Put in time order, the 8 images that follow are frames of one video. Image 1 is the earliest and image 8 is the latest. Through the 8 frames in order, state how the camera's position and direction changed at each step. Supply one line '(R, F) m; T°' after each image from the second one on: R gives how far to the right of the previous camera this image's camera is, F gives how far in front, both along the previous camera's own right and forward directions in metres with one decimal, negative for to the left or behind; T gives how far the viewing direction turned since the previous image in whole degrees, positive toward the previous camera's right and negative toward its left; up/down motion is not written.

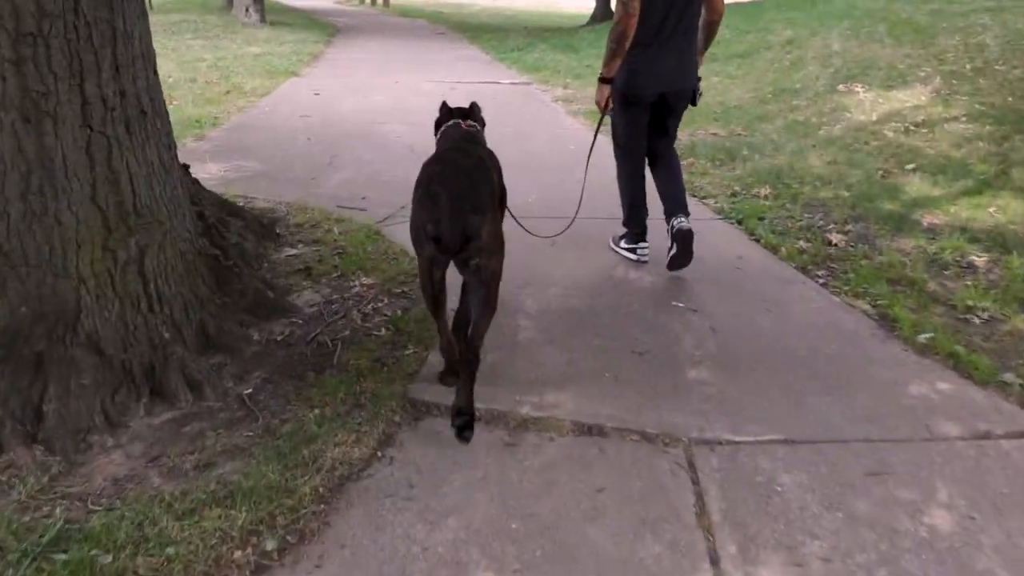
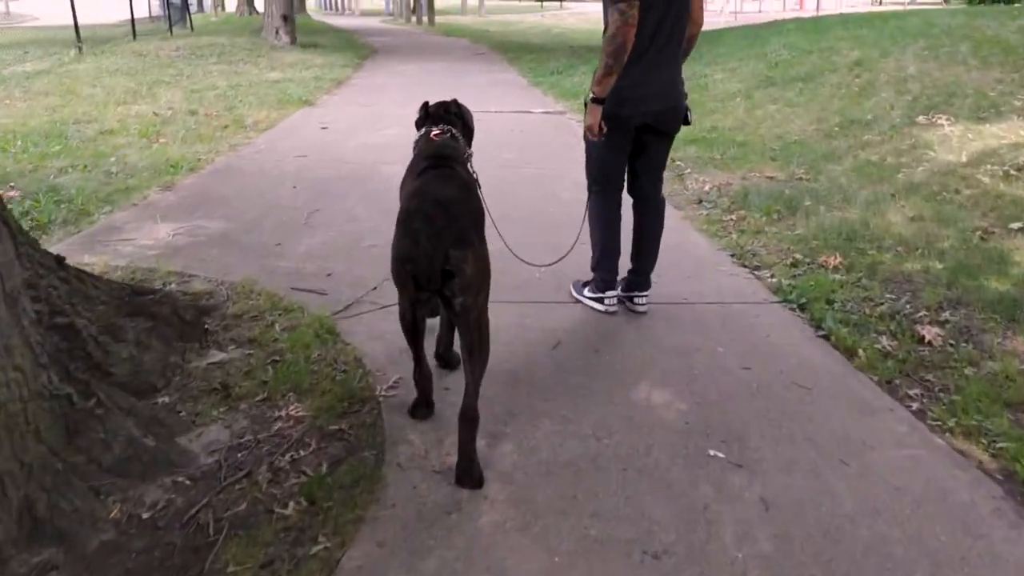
(+0.3, +1.2) m; -4°
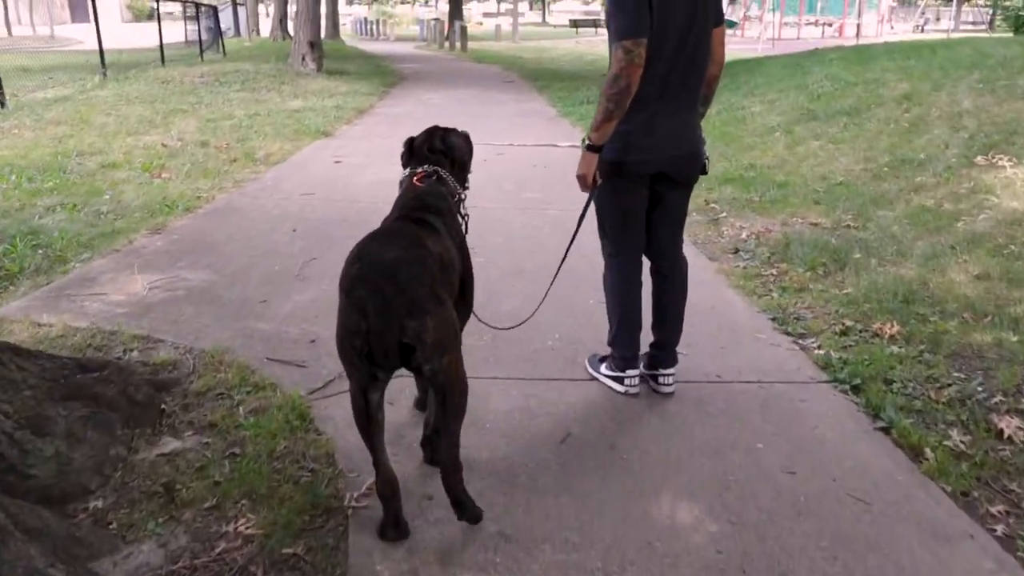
(+0.1, +0.6) m; -2°
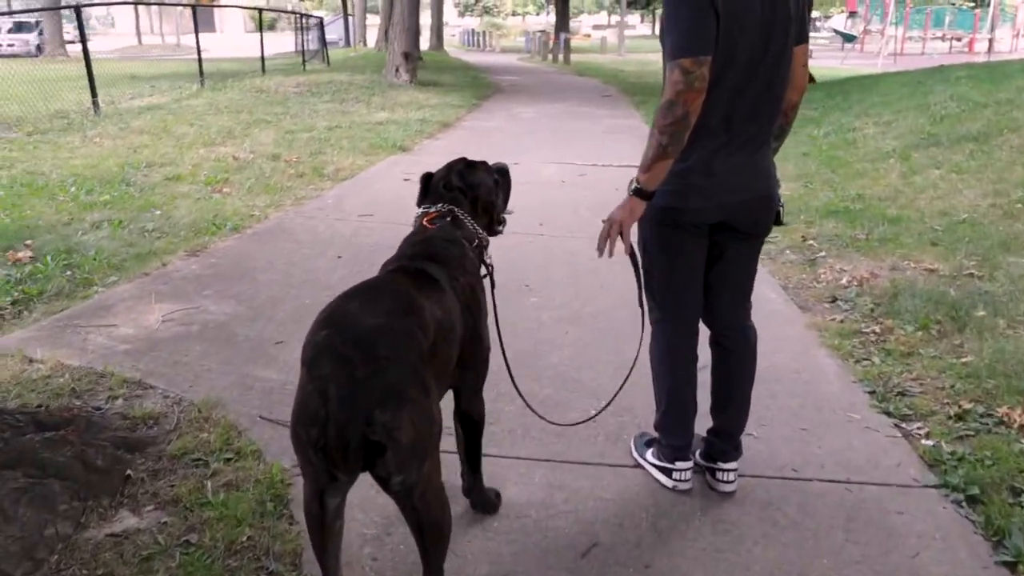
(+0.3, +0.7) m; -7°
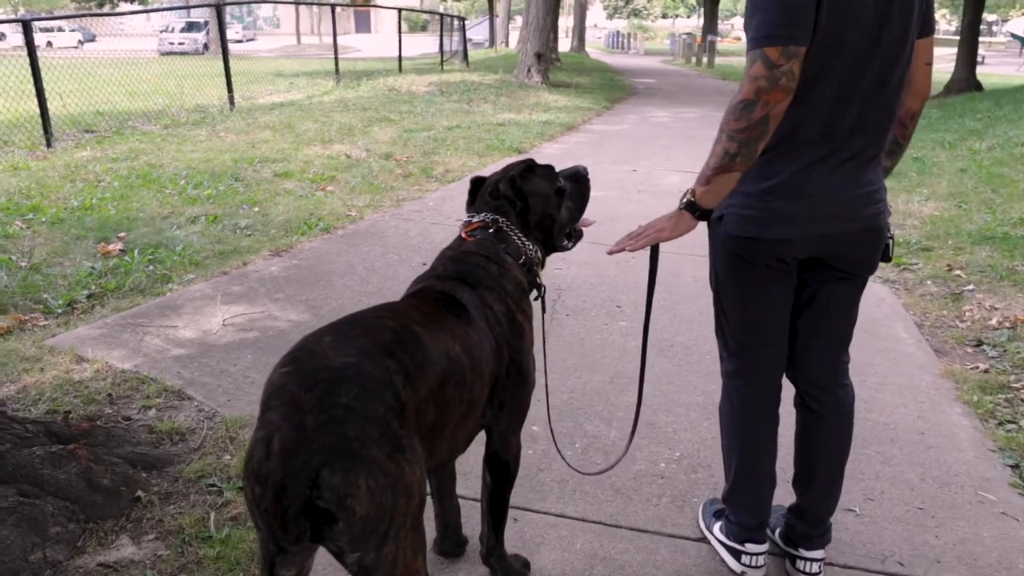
(+0.3, +0.5) m; -9°
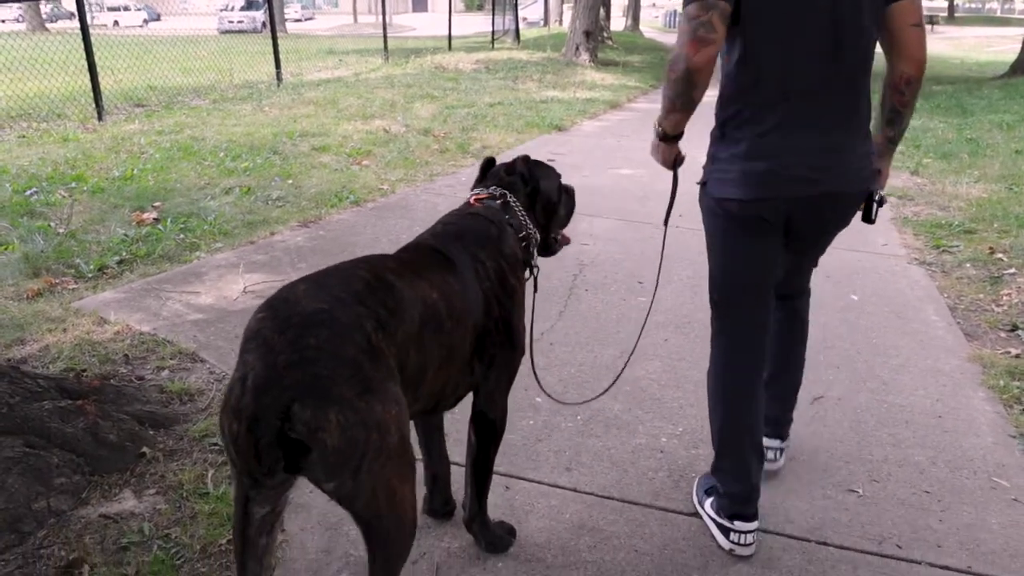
(+0.2, 0.0) m; -4°
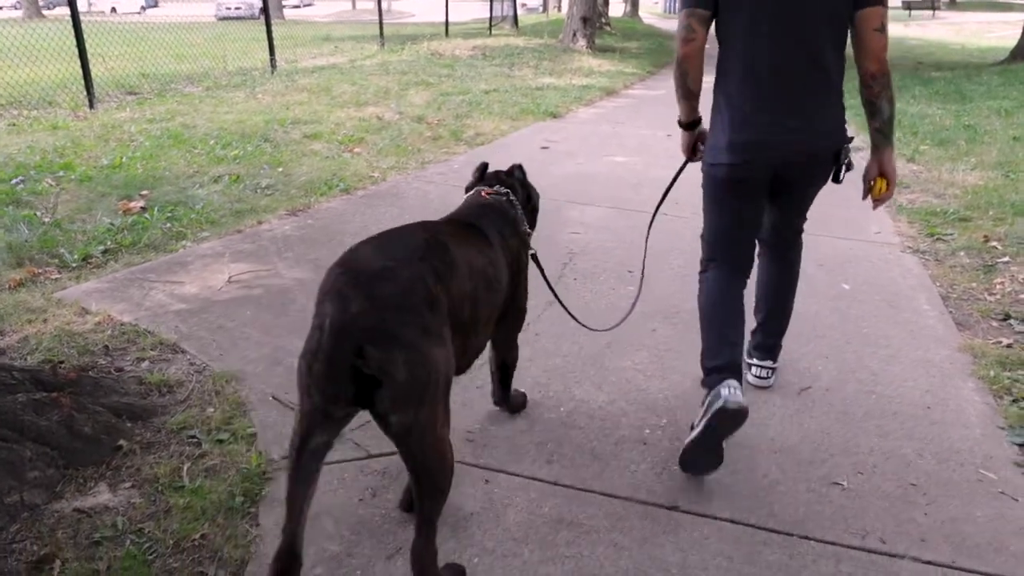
(+0.1, 0.0) m; 0°
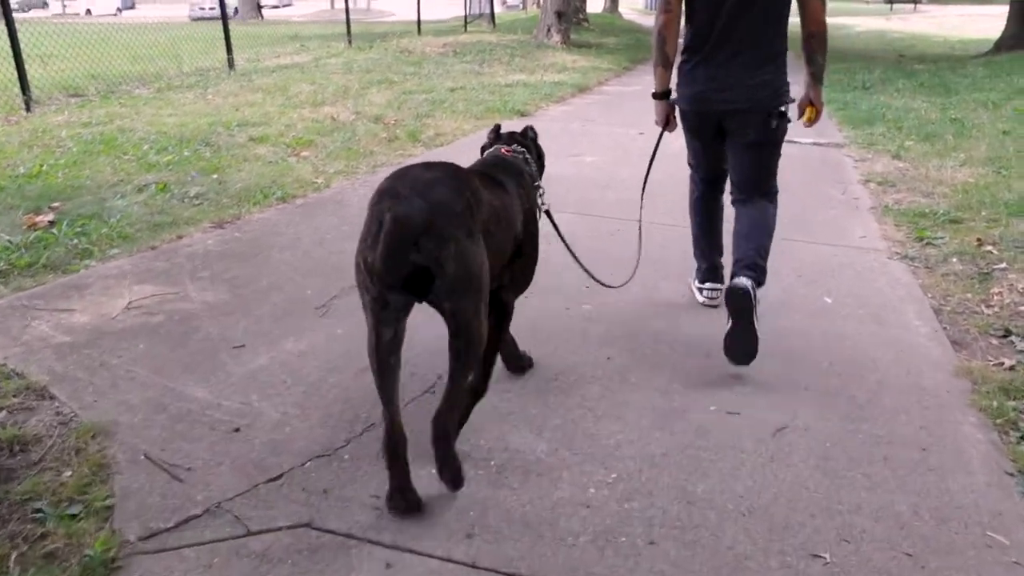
(+0.2, +0.5) m; +1°
